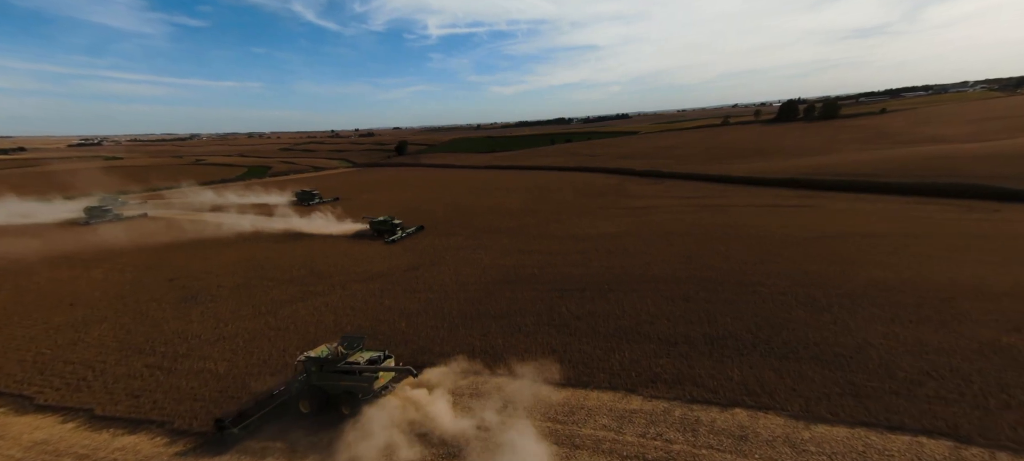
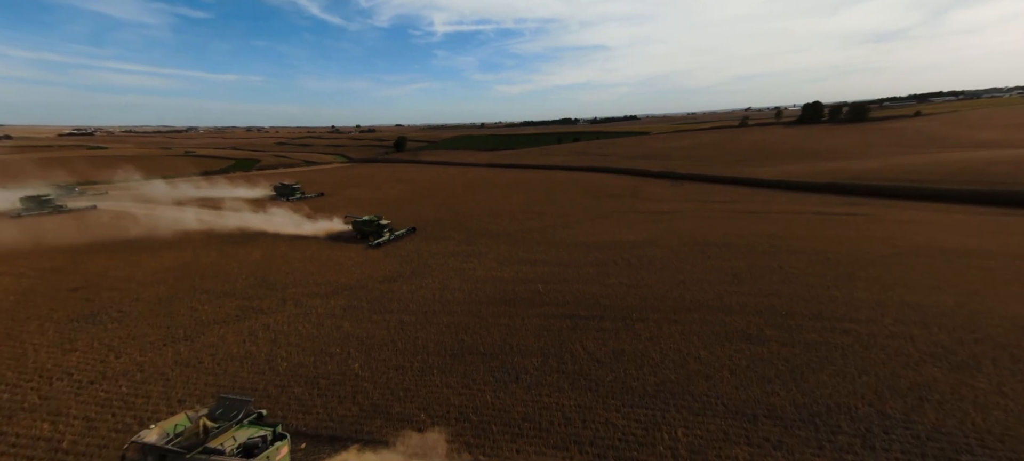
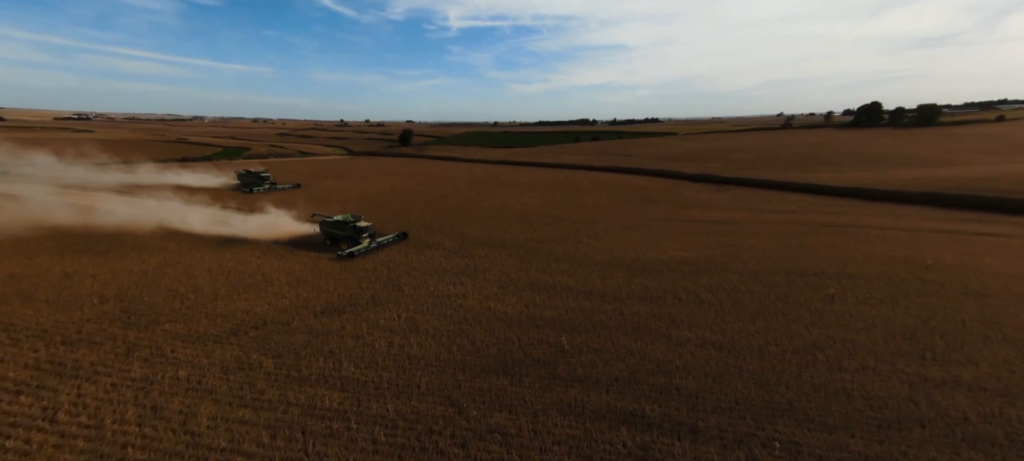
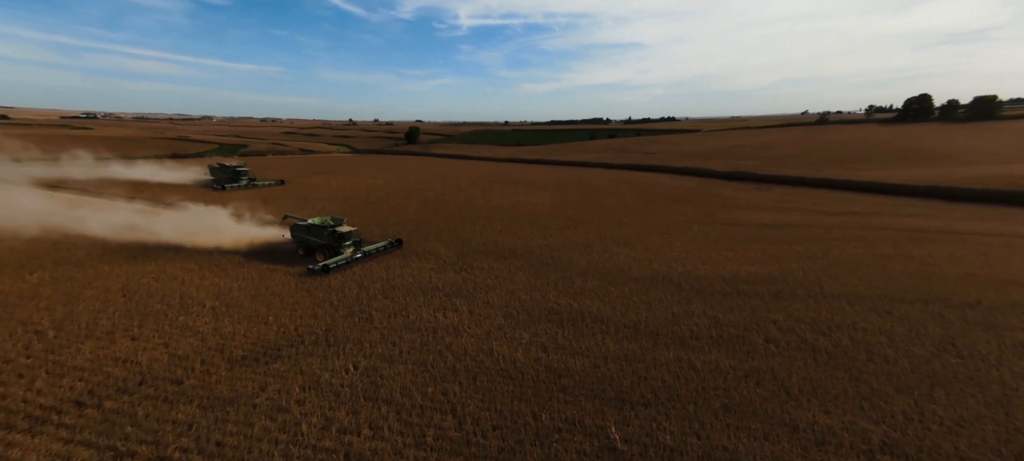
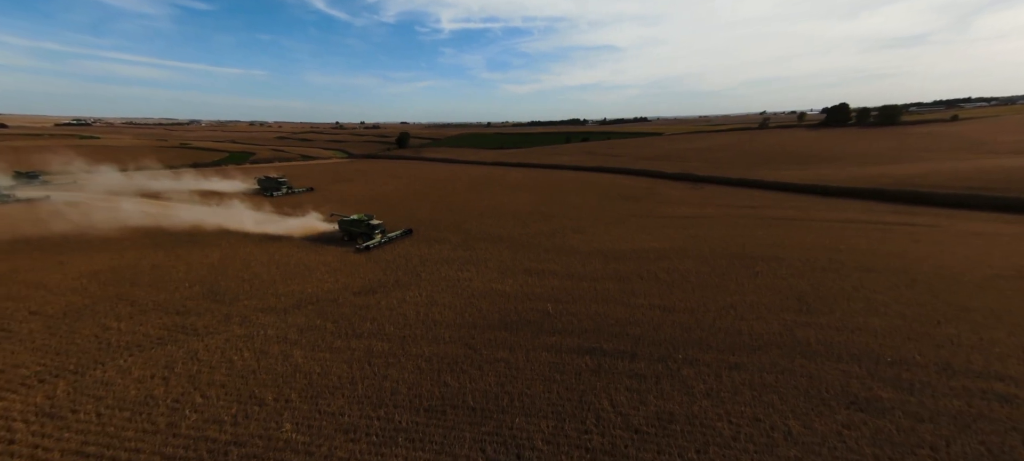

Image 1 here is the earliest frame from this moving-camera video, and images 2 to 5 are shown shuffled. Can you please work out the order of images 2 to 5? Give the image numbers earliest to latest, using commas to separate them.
2, 5, 3, 4
